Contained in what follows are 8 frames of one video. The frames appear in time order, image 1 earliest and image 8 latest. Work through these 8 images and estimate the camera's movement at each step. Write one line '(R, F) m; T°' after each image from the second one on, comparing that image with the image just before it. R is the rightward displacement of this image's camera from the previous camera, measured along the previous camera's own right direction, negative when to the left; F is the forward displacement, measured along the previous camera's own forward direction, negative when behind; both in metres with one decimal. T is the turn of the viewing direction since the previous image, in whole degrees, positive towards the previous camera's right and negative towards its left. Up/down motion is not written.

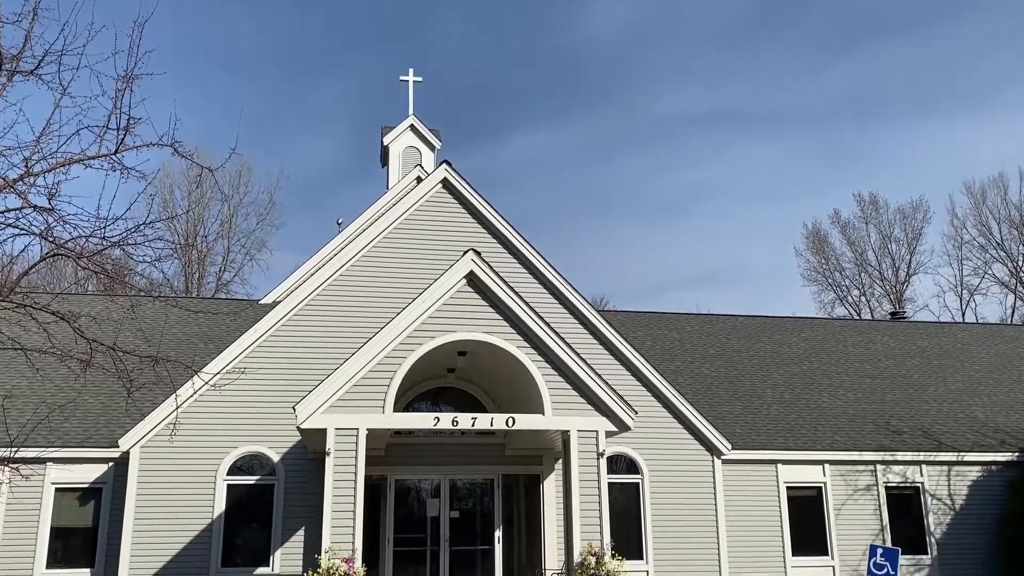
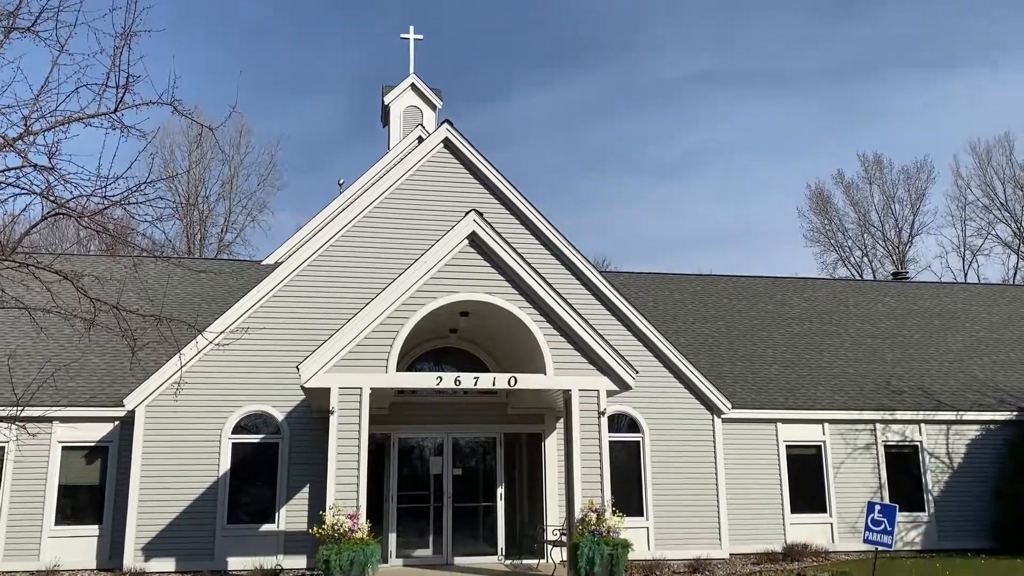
(0.0, 0.0) m; 0°
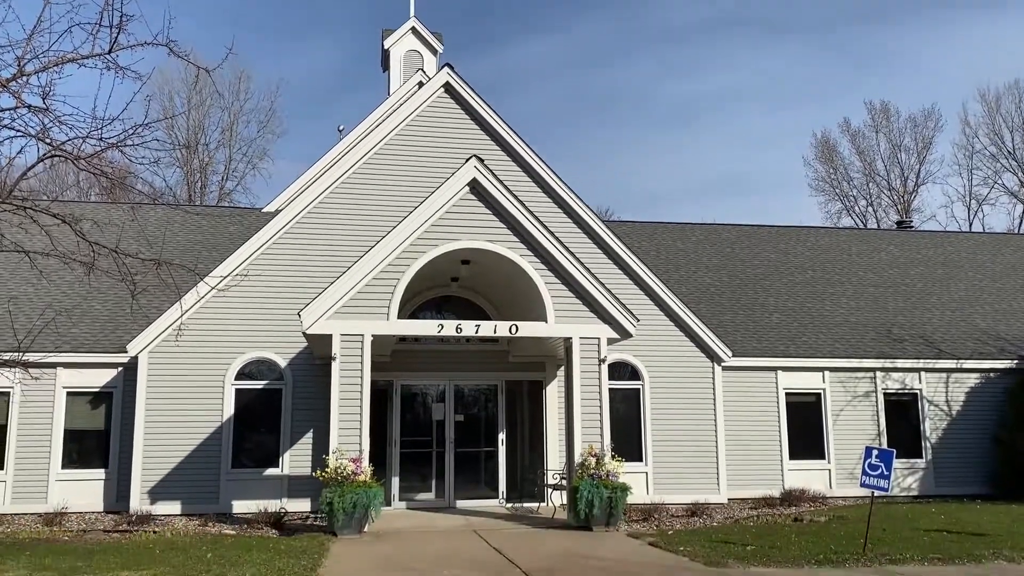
(0.0, 0.0) m; 0°
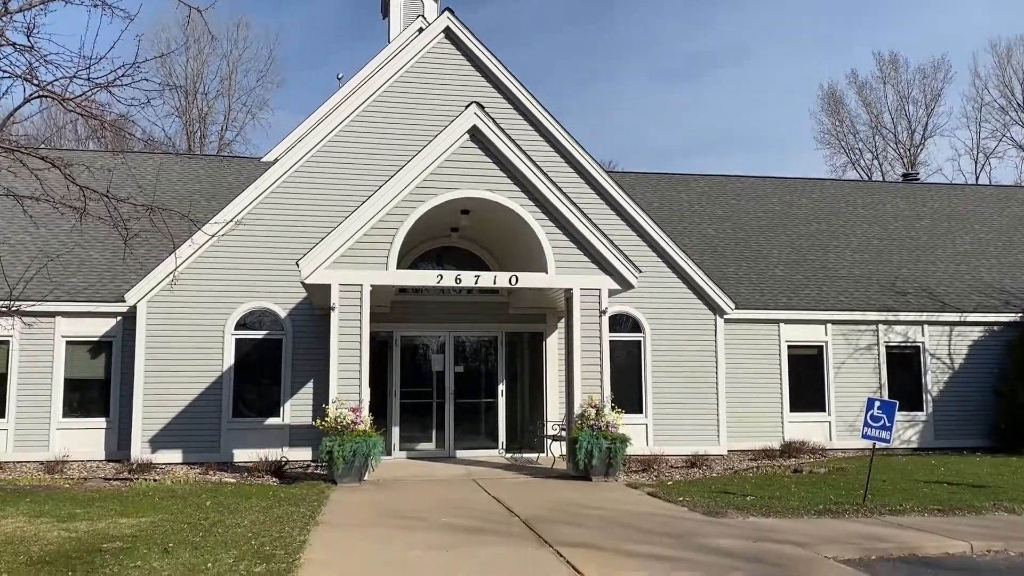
(0.0, +0.1) m; 0°
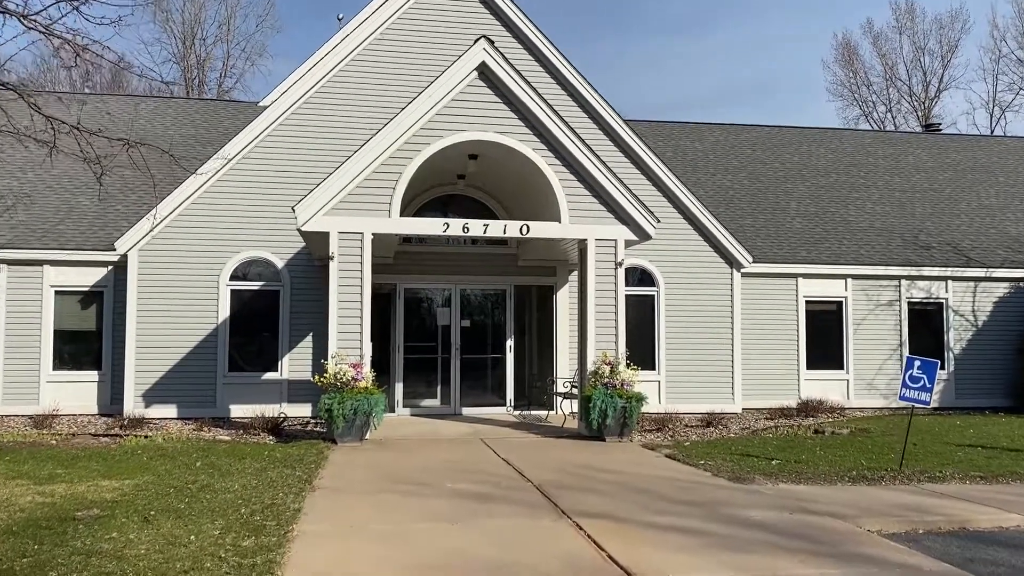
(-0.1, +0.7) m; 0°
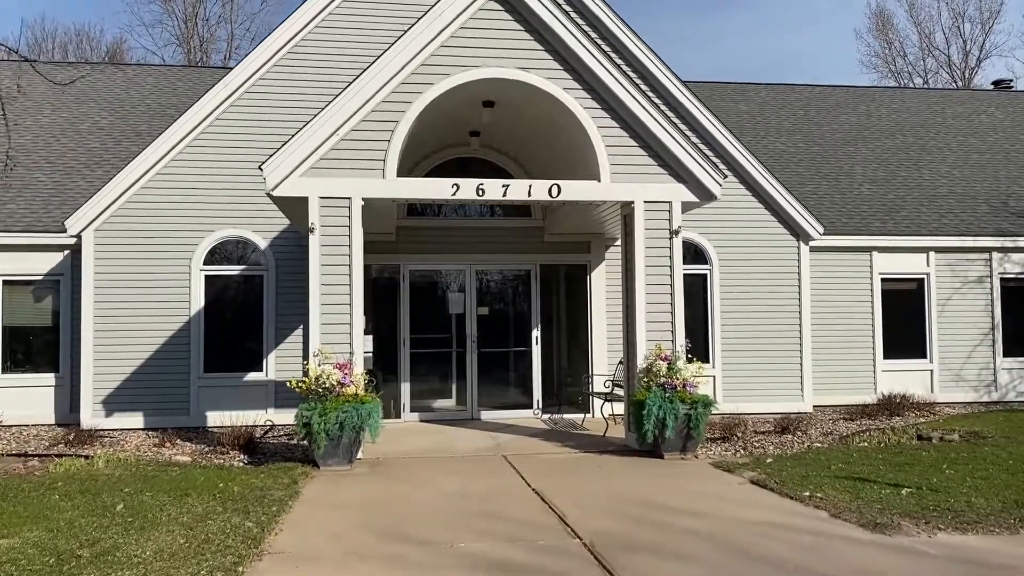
(-0.1, +2.2) m; -1°
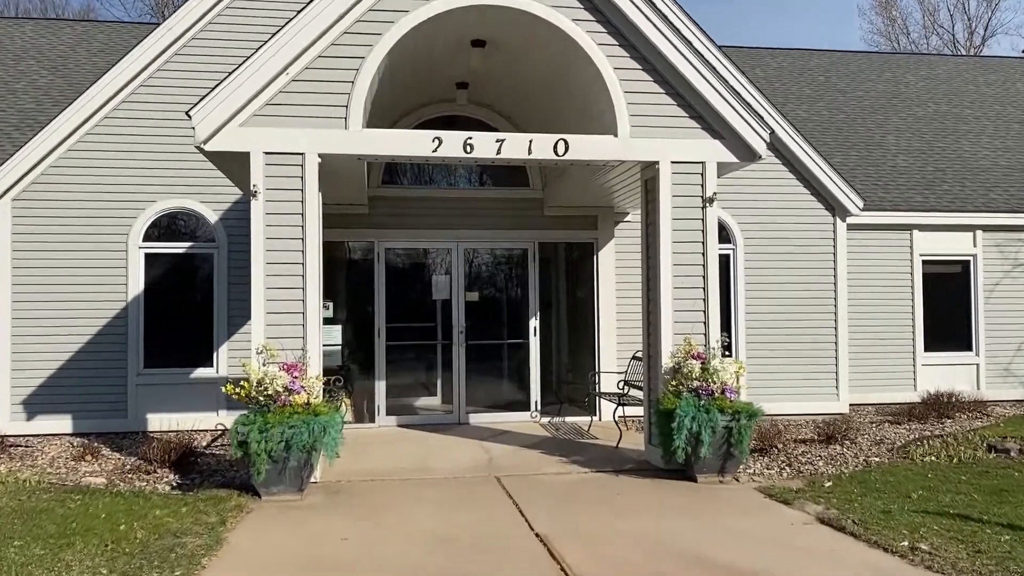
(0.0, +1.7) m; +1°
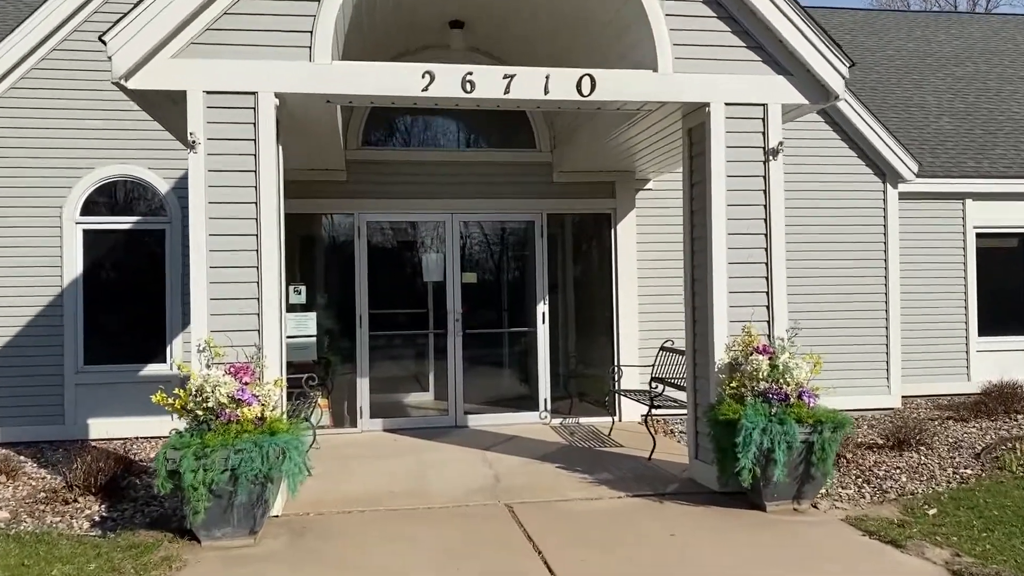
(-0.2, +1.5) m; +1°
